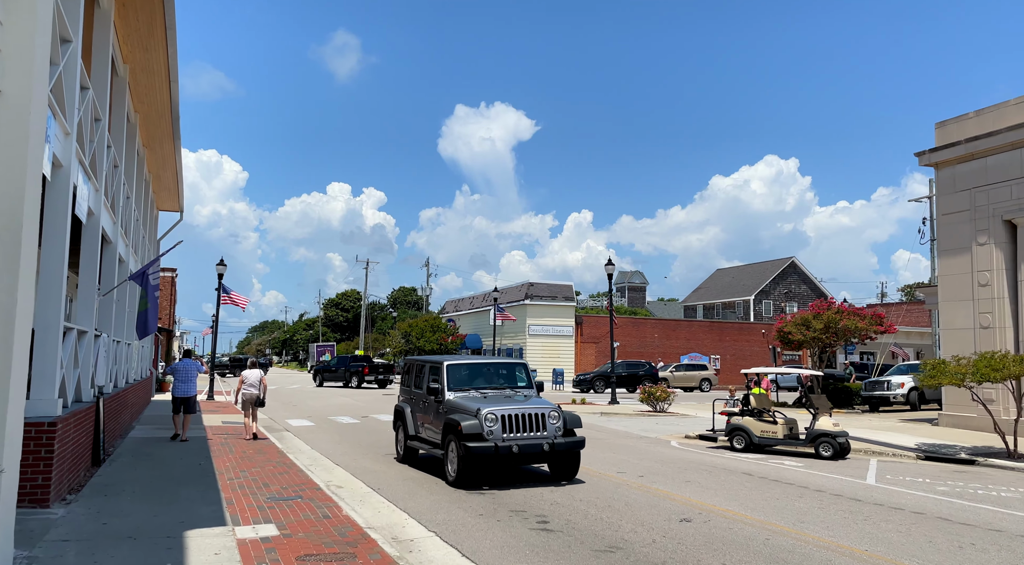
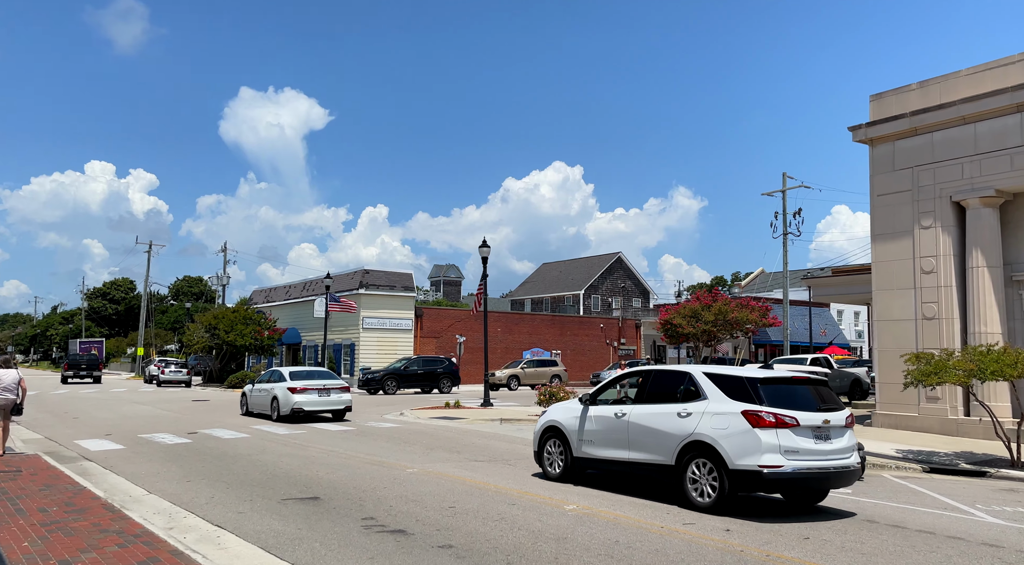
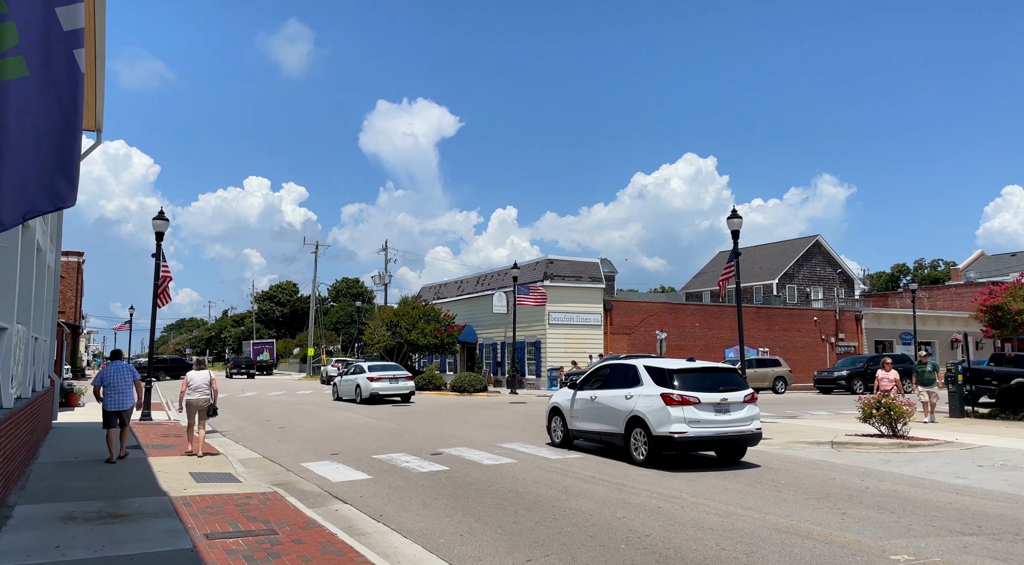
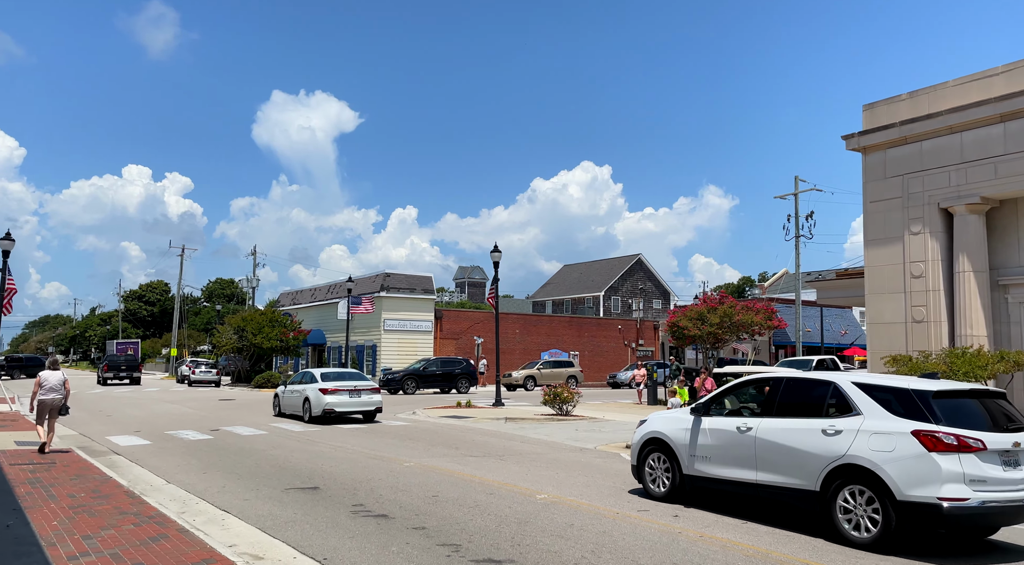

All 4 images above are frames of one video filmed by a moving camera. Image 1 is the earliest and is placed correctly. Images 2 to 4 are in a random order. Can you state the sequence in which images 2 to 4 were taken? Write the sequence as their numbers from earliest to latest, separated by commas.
4, 2, 3
